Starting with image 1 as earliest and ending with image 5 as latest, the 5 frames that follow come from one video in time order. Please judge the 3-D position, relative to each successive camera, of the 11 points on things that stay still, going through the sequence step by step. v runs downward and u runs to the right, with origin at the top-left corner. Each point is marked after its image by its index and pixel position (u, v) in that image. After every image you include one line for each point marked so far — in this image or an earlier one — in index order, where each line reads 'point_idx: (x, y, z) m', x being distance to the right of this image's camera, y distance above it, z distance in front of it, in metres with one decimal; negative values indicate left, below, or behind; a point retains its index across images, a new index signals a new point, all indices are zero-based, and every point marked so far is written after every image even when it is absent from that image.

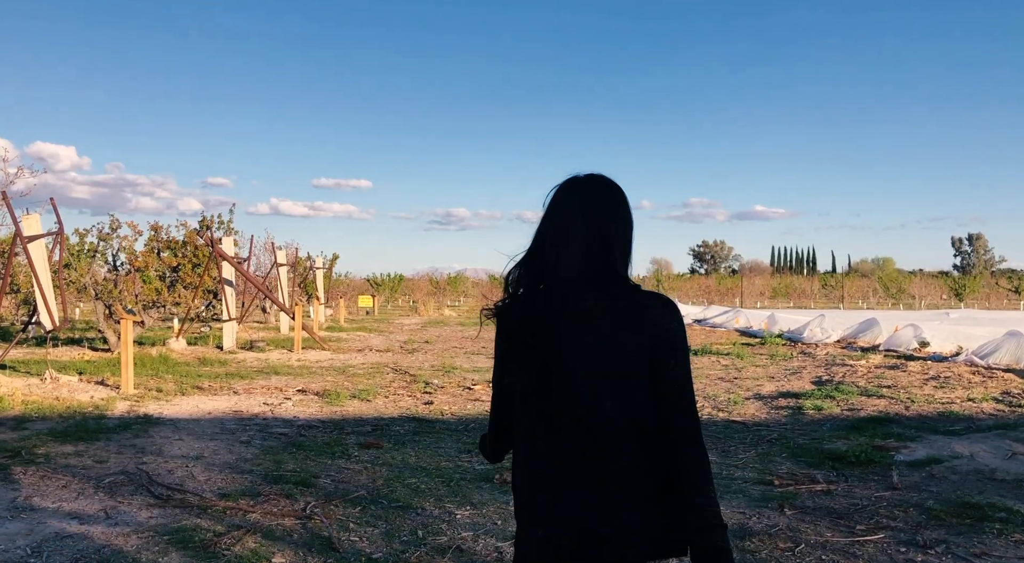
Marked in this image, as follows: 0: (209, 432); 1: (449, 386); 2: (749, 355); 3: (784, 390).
0: (-2.7, -1.3, +7.1) m
1: (-0.8, -1.4, +10.5) m
2: (+3.8, -1.2, +12.9) m
3: (+3.2, -1.3, +9.4) m
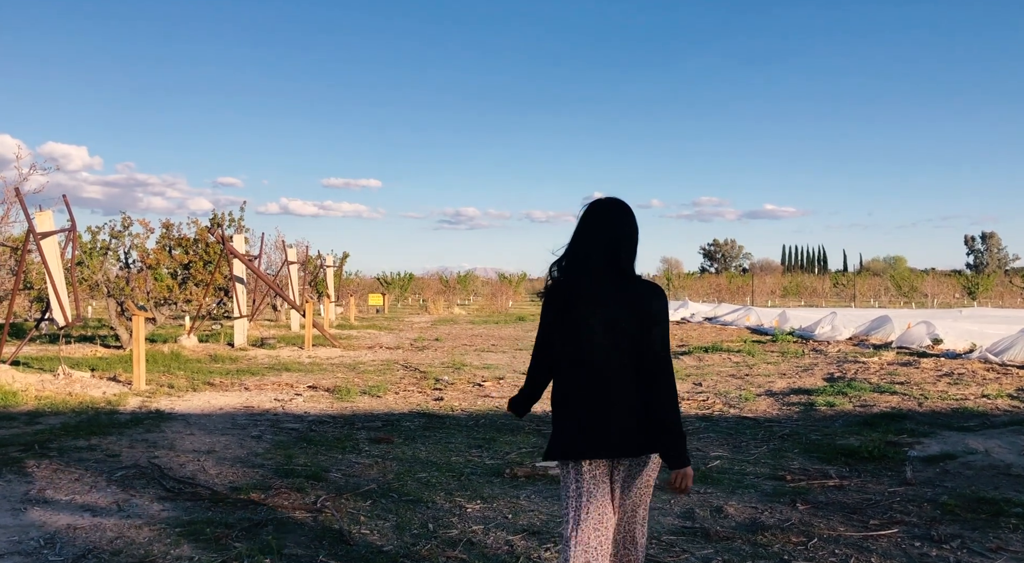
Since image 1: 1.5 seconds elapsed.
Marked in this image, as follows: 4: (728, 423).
0: (-2.6, -1.3, +7.1) m
1: (-0.7, -1.3, +10.5) m
2: (+4.0, -1.1, +12.9) m
3: (+3.3, -1.2, +9.4) m
4: (+2.0, -1.3, +7.5) m
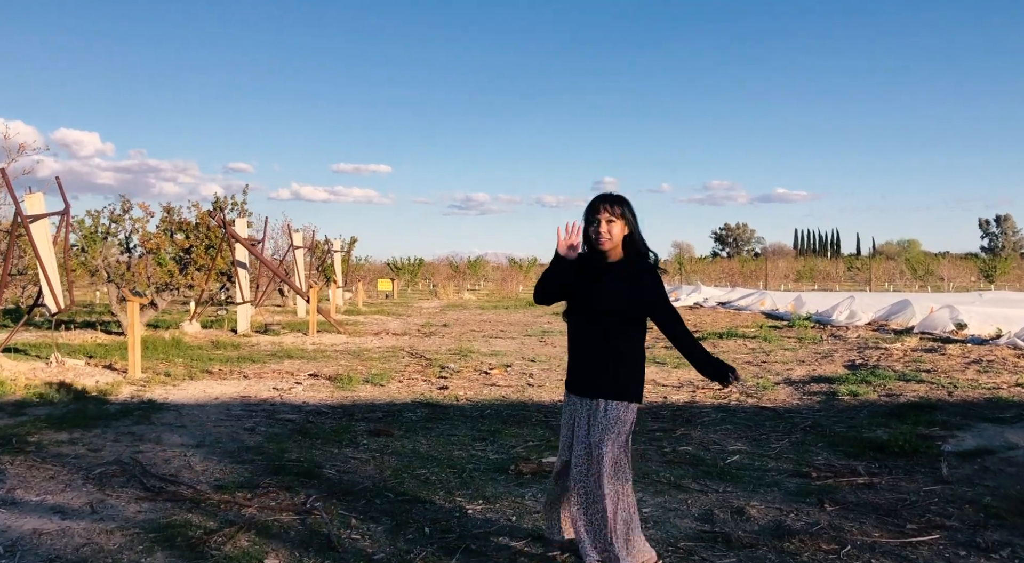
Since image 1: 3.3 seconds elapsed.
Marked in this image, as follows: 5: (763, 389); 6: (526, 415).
0: (-2.5, -1.2, +6.8) m
1: (-0.6, -1.1, +10.1) m
2: (+4.1, -0.9, +12.5) m
3: (+3.4, -1.0, +9.0) m
4: (+2.1, -1.2, +7.2) m
5: (+2.6, -1.1, +8.3) m
6: (+0.1, -1.2, +7.0) m
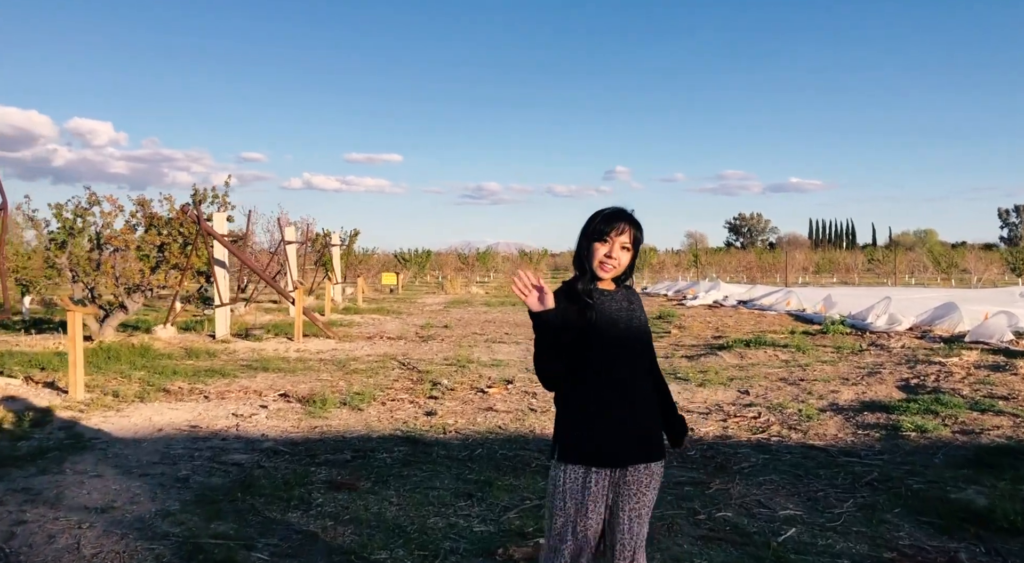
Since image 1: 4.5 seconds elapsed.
0: (-2.6, -1.3, +5.6) m
1: (-0.6, -1.2, +8.9) m
2: (+4.2, -0.9, +11.2) m
3: (+3.4, -1.1, +7.7) m
4: (+2.1, -1.3, +5.9) m
5: (+2.6, -1.2, +7.0) m
6: (+0.1, -1.3, +5.8) m
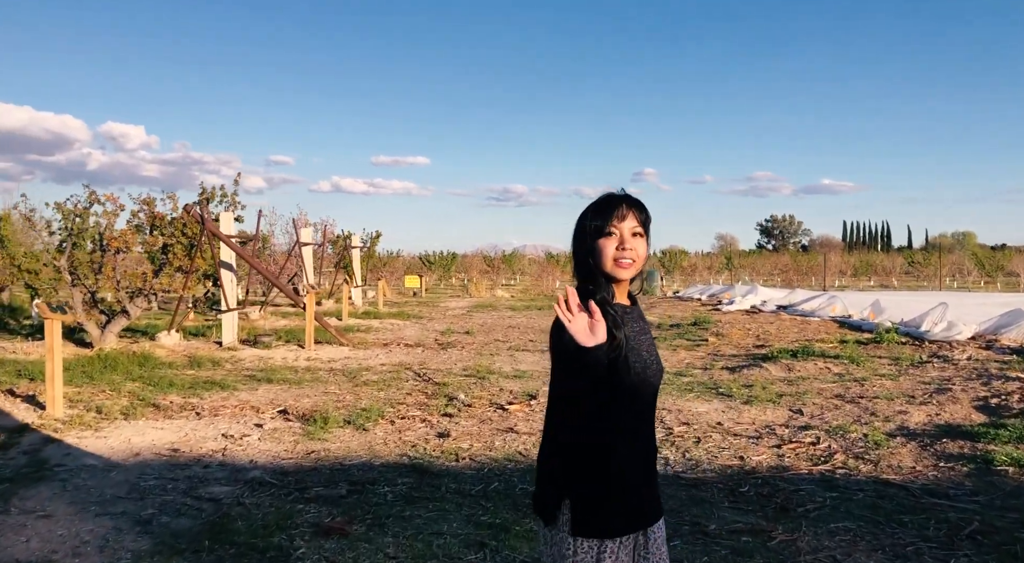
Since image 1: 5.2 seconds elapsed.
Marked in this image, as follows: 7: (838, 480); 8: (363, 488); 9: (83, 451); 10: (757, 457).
0: (-2.5, -1.3, +4.8) m
1: (-0.3, -1.2, +8.1) m
2: (+4.5, -1.0, +10.2) m
3: (+3.6, -1.2, +6.7) m
4: (+2.2, -1.3, +5.0) m
5: (+2.8, -1.2, +6.0) m
6: (+0.2, -1.3, +4.9) m
7: (+2.2, -1.3, +5.3) m
8: (-1.0, -1.3, +5.1) m
9: (-3.2, -1.3, +6.0) m
10: (+1.8, -1.3, +6.0) m
